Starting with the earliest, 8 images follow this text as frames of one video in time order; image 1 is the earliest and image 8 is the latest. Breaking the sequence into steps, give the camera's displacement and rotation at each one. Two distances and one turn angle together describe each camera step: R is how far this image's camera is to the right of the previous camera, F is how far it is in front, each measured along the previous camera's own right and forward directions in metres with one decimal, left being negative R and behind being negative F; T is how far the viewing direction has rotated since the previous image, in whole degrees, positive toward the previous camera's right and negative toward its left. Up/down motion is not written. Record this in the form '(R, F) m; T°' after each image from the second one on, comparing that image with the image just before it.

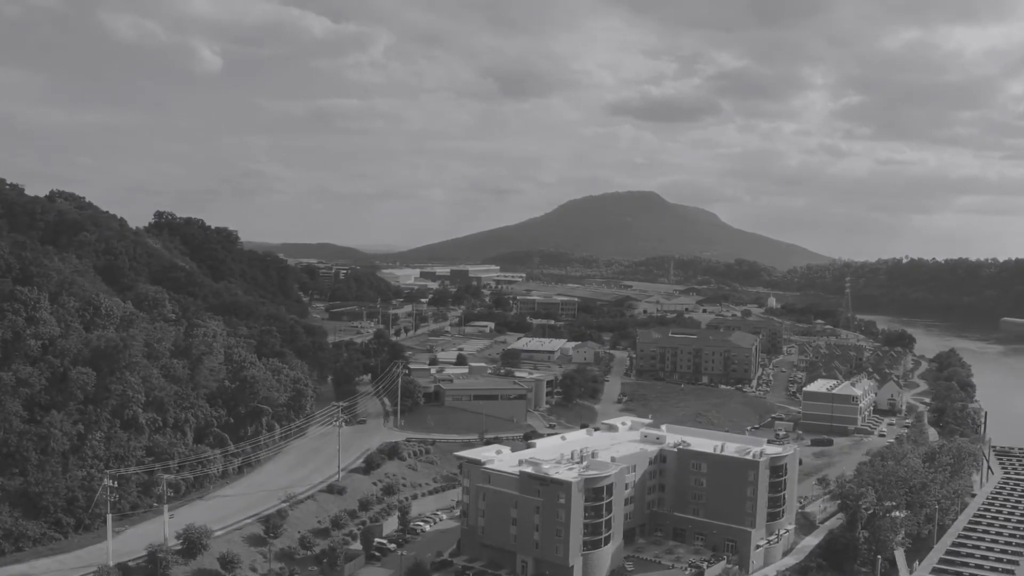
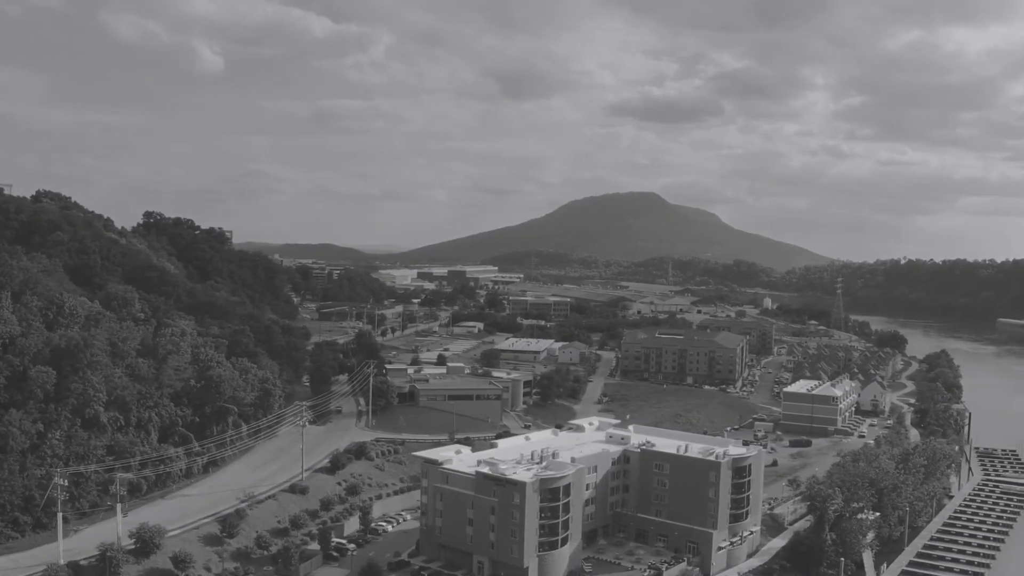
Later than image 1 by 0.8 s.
(+1.1, +0.1) m; 0°
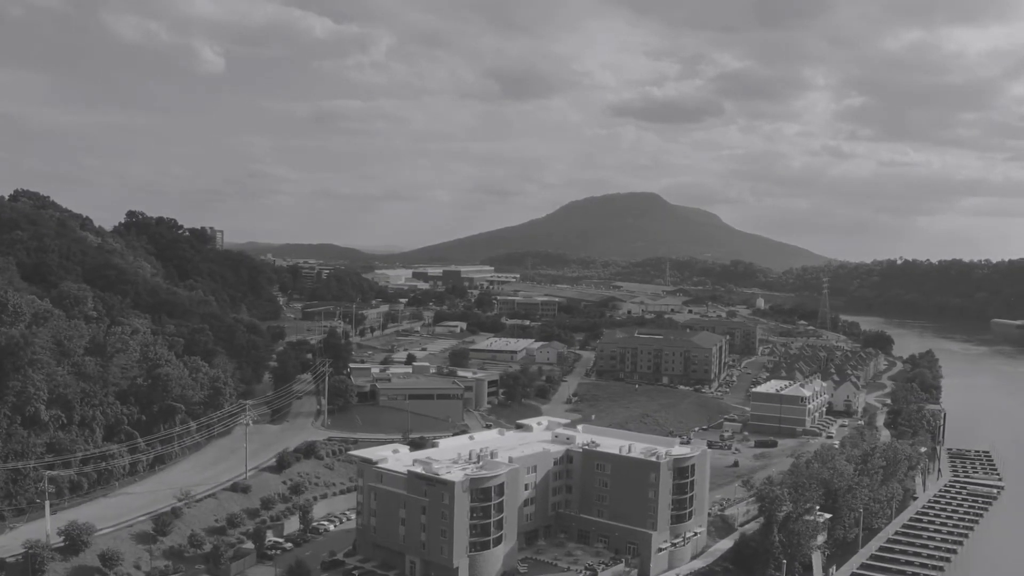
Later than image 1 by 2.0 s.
(+1.7, +0.2) m; 0°
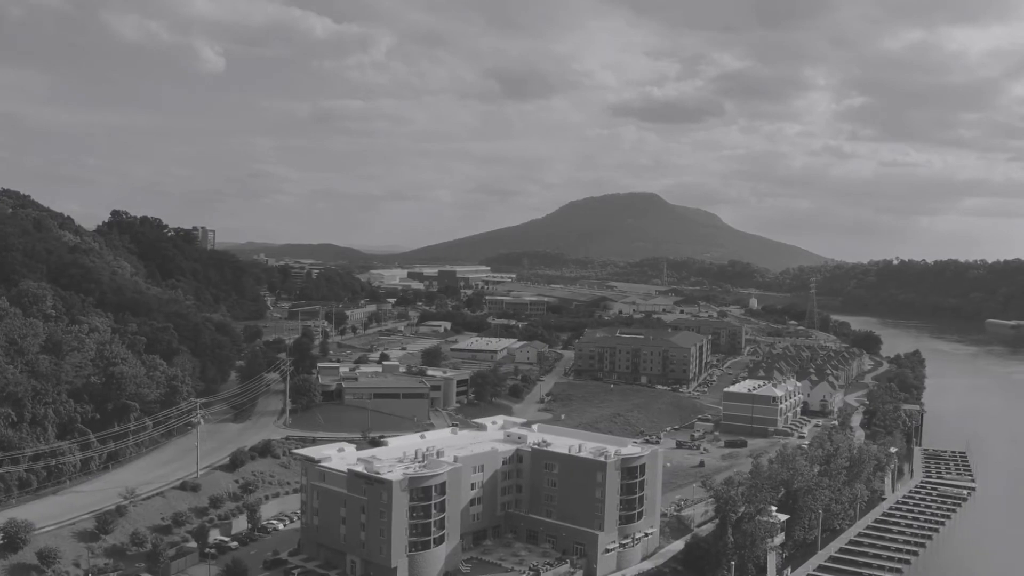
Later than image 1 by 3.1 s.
(+1.5, +0.1) m; 0°
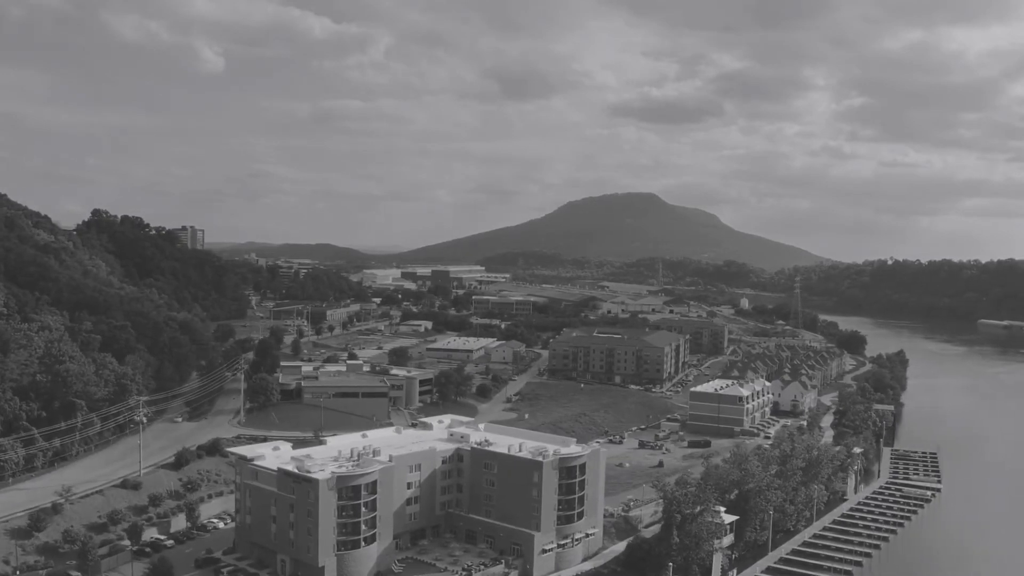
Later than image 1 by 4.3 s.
(+1.7, +0.1) m; 0°
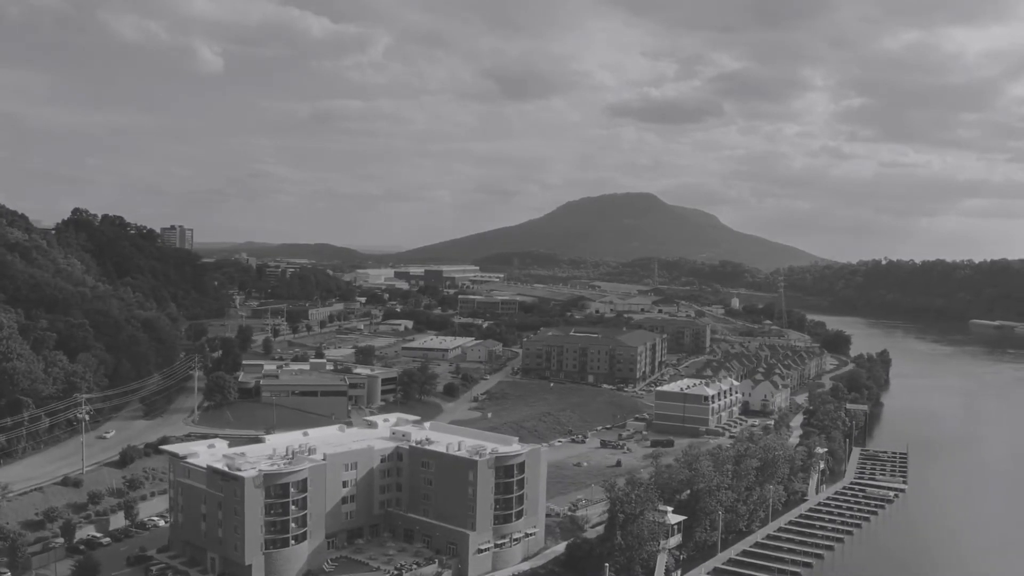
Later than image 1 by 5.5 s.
(+1.7, +0.1) m; 0°
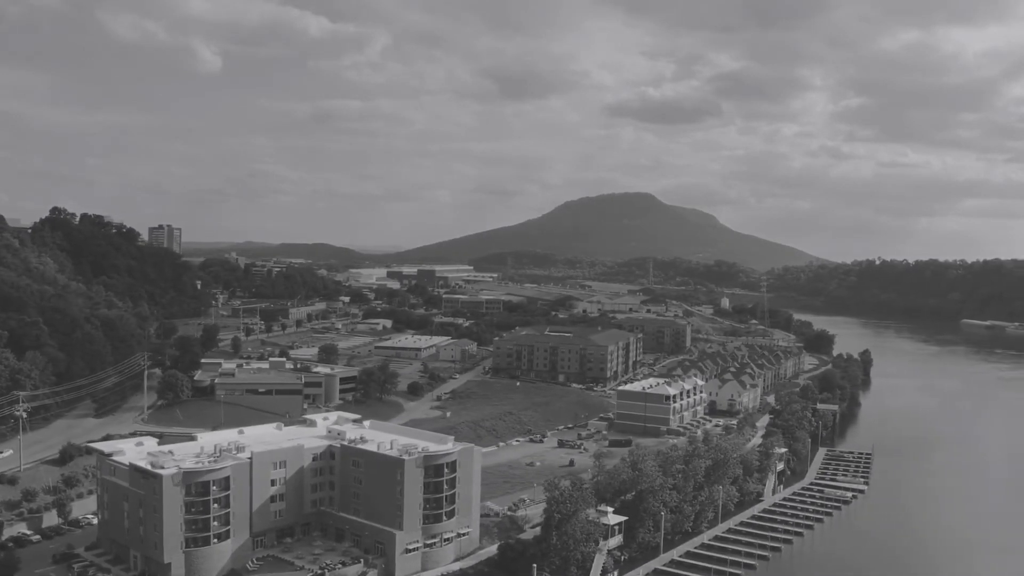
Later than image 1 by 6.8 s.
(+1.9, +0.1) m; 0°
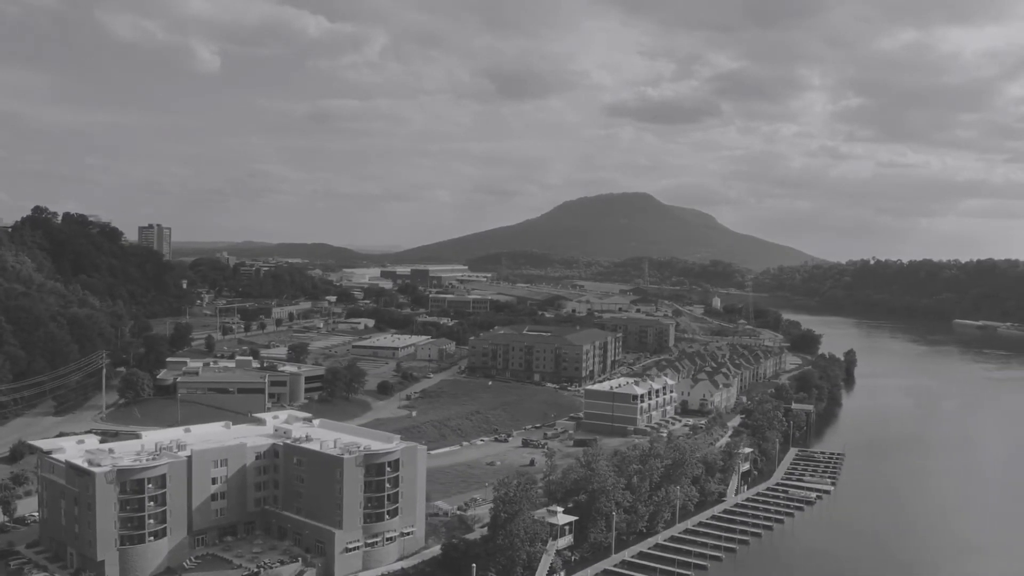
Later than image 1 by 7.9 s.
(+1.5, 0.0) m; 0°
